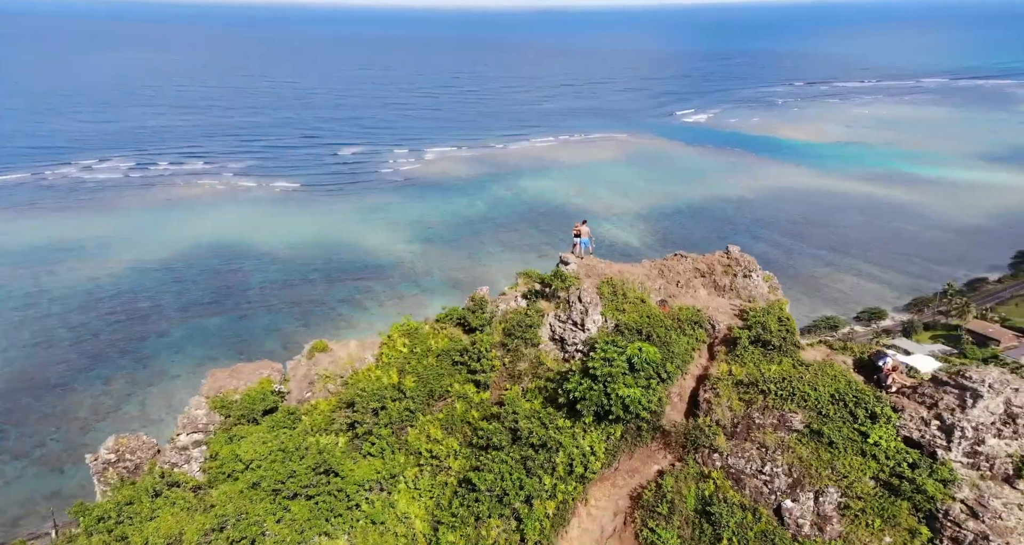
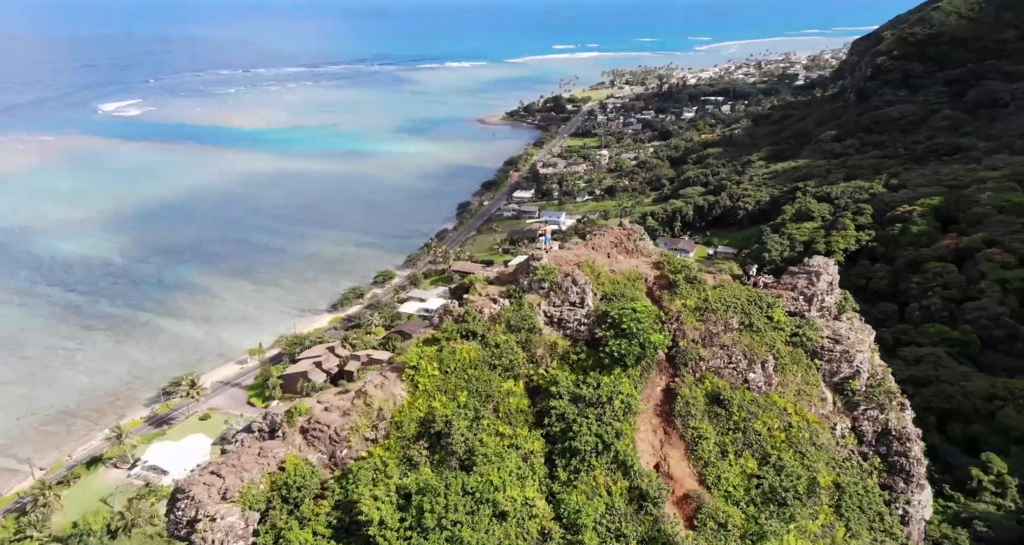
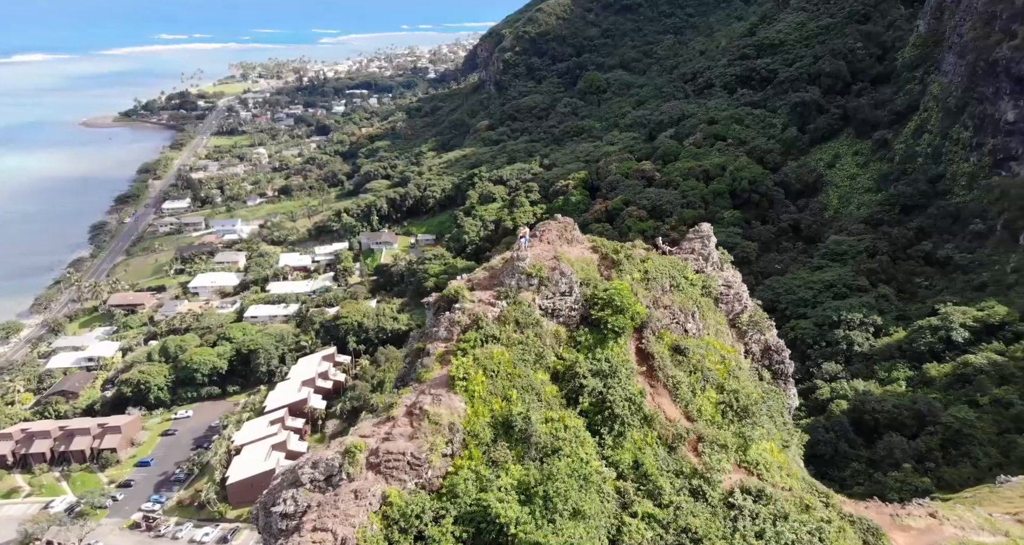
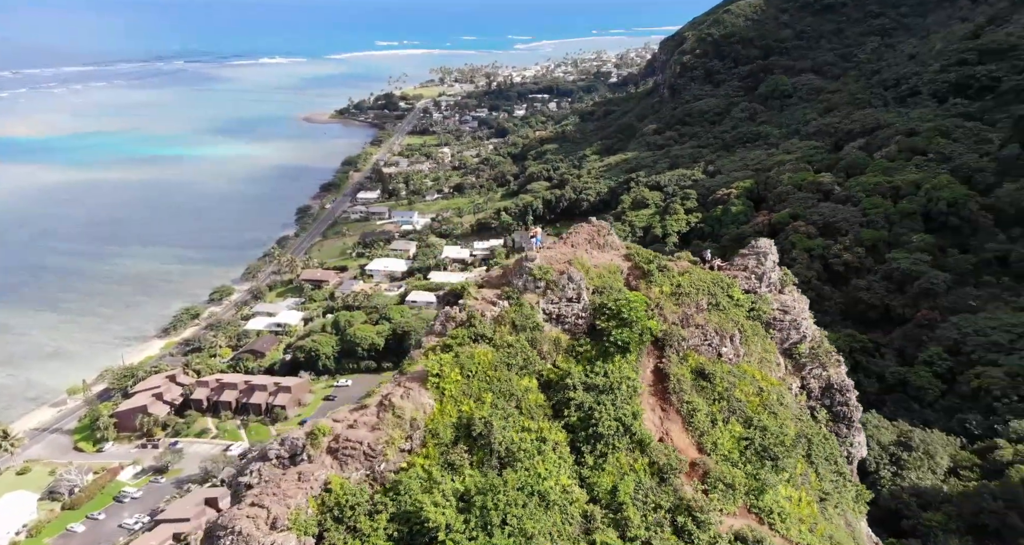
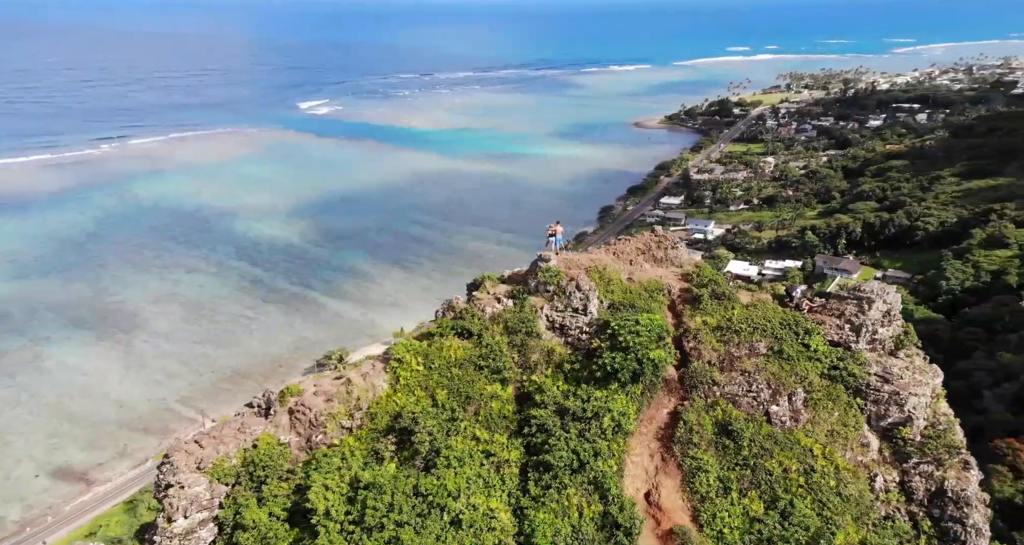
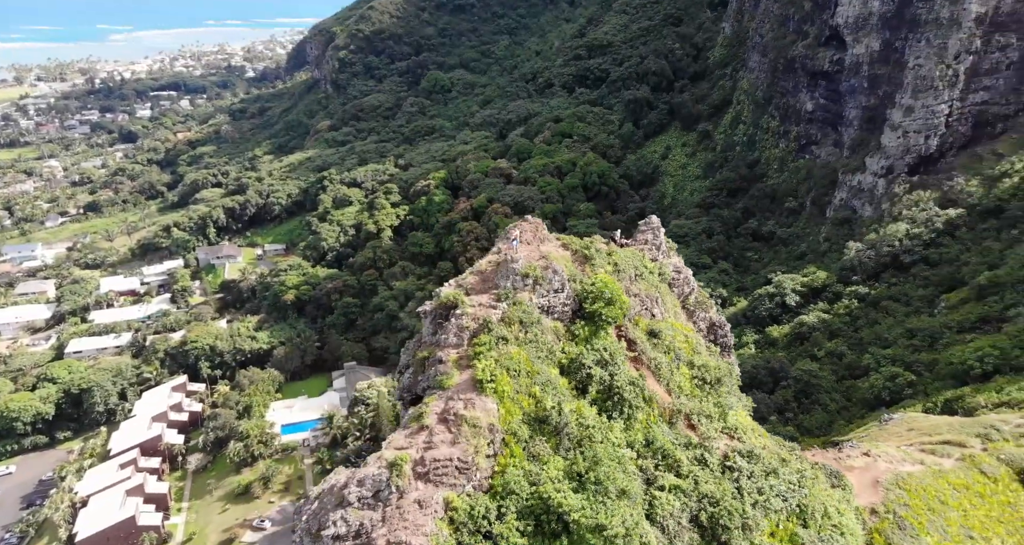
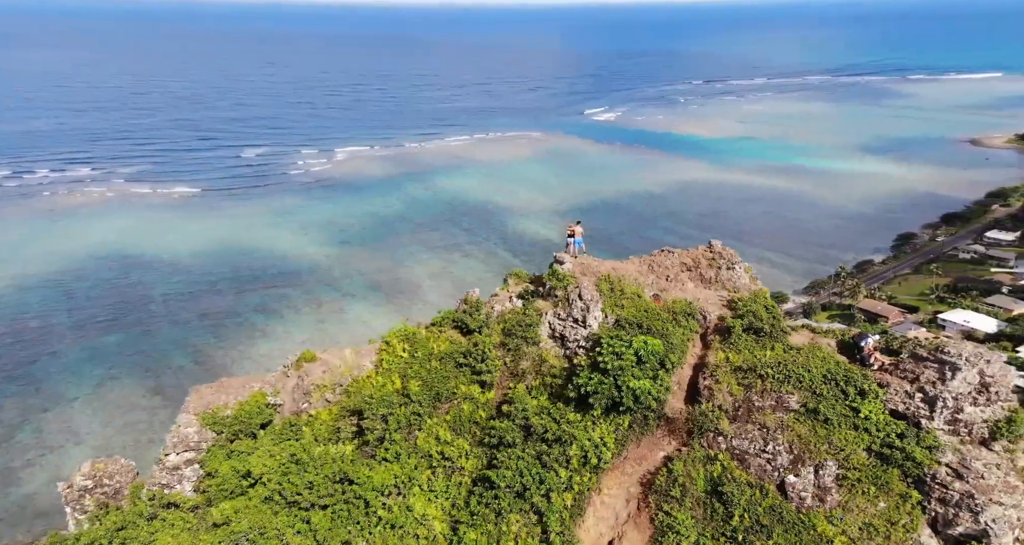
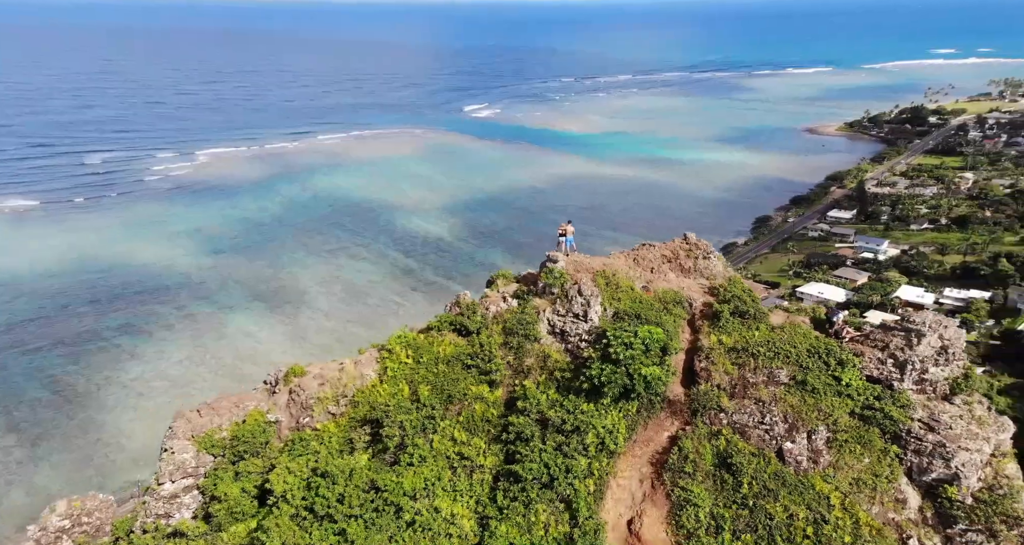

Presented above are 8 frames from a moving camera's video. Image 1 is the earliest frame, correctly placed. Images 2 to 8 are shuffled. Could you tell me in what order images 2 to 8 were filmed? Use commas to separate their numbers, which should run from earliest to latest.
7, 8, 5, 2, 4, 3, 6
